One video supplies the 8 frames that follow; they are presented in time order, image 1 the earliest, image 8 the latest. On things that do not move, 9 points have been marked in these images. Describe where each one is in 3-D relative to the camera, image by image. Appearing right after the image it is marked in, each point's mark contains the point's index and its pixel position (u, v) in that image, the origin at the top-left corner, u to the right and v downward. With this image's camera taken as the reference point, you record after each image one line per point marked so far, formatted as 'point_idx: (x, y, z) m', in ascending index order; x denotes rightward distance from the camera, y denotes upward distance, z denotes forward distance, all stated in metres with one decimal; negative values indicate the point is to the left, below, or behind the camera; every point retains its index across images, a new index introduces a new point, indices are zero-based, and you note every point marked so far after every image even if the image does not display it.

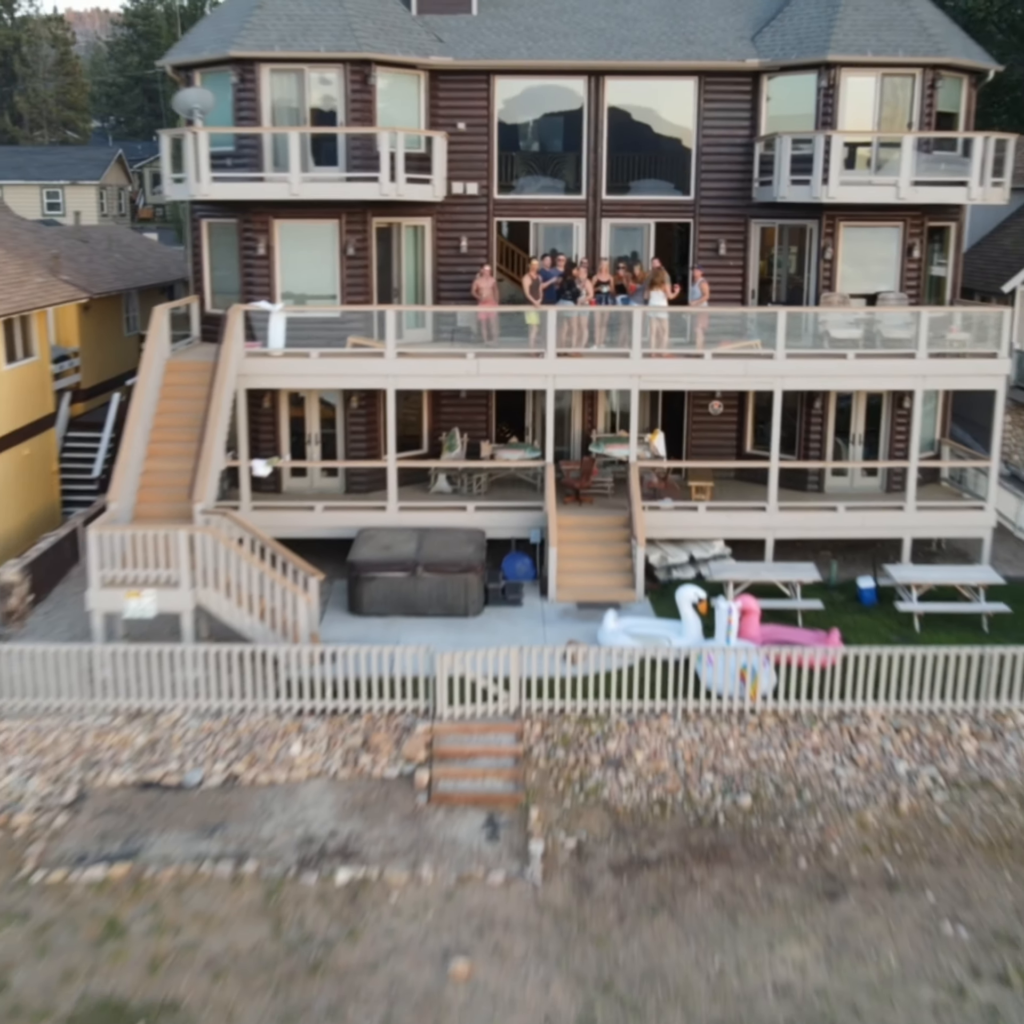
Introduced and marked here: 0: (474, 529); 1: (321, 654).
0: (-0.5, -0.3, +16.1) m
1: (-1.8, -1.4, +12.3) m
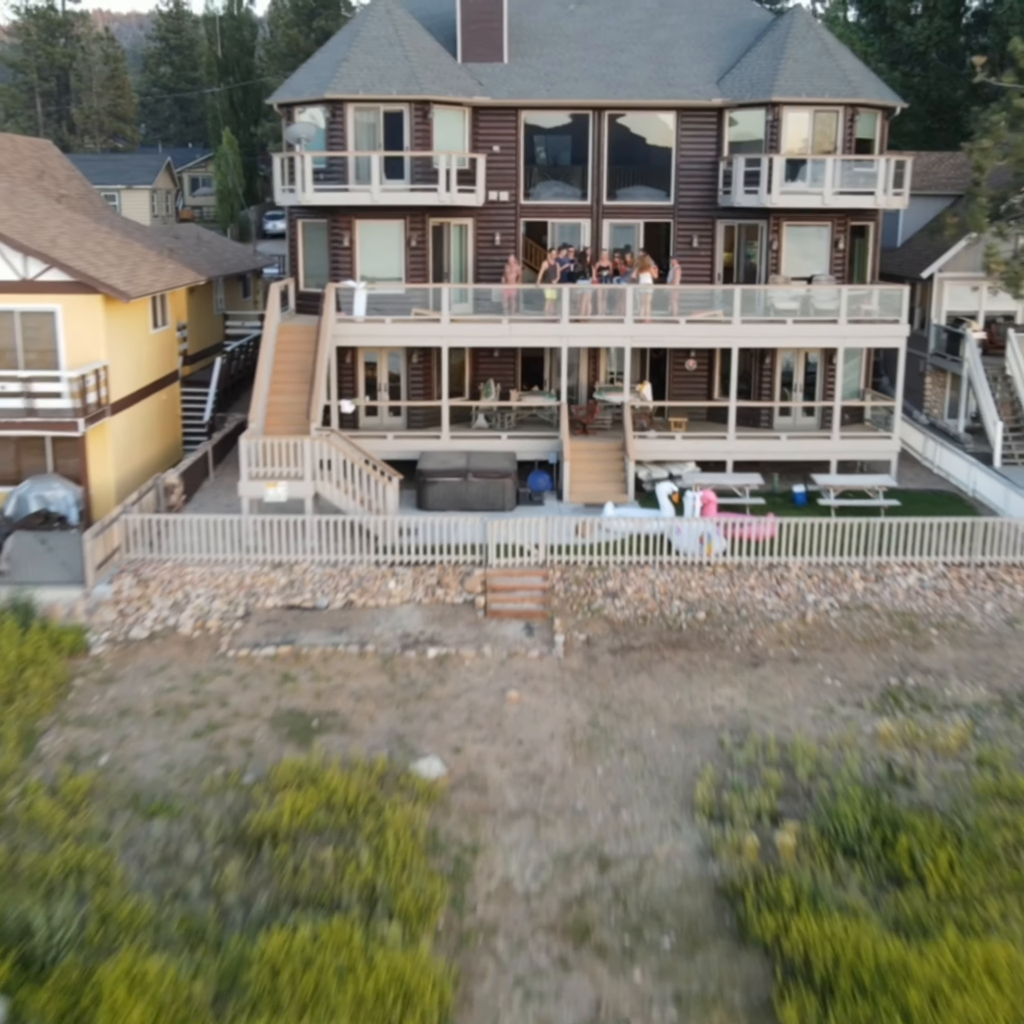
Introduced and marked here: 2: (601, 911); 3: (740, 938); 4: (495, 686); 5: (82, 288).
0: (-0.1, +0.9, +21.5) m
1: (-1.5, -0.3, +17.7) m
2: (+0.8, -3.3, +11.2) m
3: (+1.8, -3.4, +10.9) m
4: (-0.1, -1.9, +15.1) m
5: (-6.2, +3.3, +19.6) m
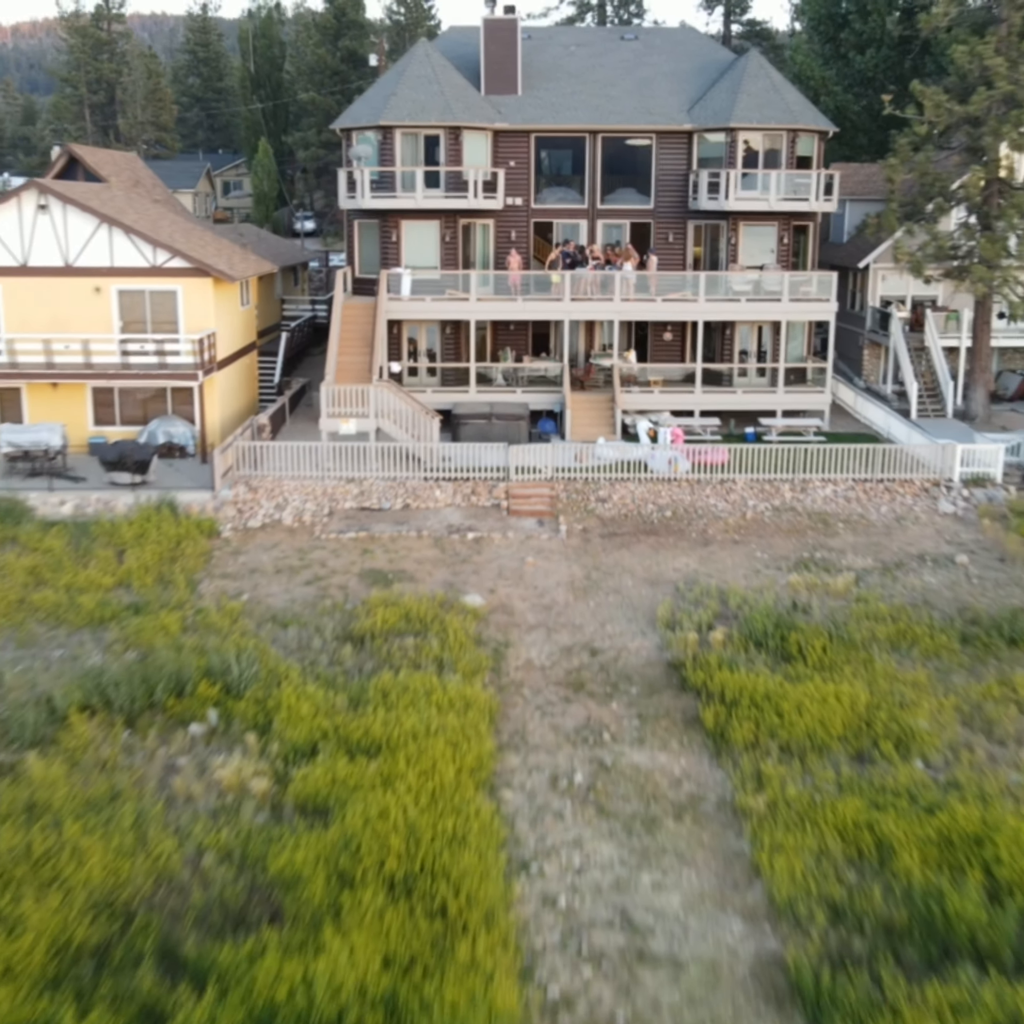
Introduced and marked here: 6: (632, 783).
0: (+0.1, +2.1, +27.4) m
1: (-1.2, +1.0, +23.6) m
2: (+1.0, -2.0, +17.1) m
3: (+2.1, -2.1, +16.8) m
4: (+0.1, -0.7, +21.0) m
5: (-6.0, +4.6, +25.5) m
6: (+1.4, -2.9, +14.6) m
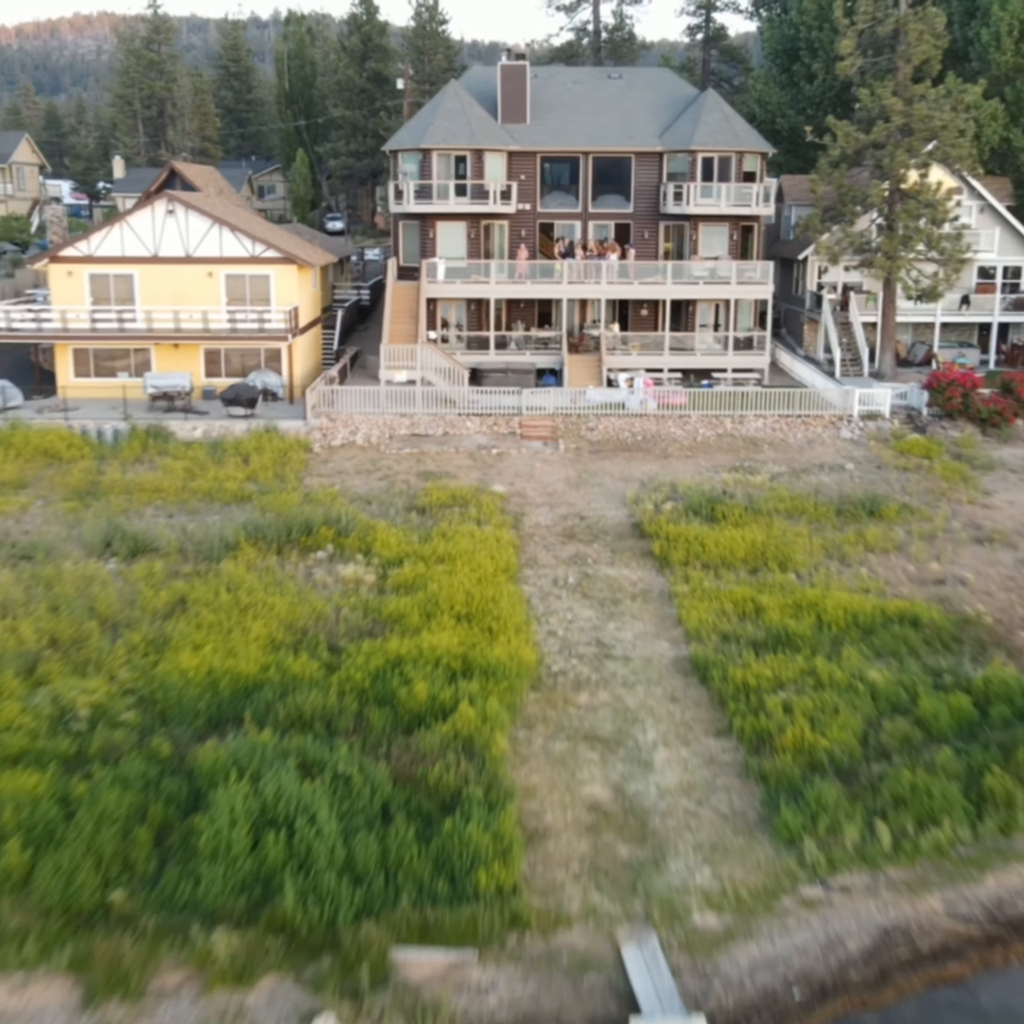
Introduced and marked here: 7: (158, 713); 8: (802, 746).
0: (+0.4, +3.9, +35.5) m
1: (-0.9, +2.8, +31.7) m
2: (+1.3, -0.3, +25.2) m
3: (+2.4, -0.3, +24.9) m
4: (+0.4, +1.1, +29.1) m
5: (-5.7, +6.3, +33.6) m
6: (+1.6, -1.1, +22.7) m
7: (-4.4, -2.4, +16.6) m
8: (+3.6, -2.8, +16.3) m
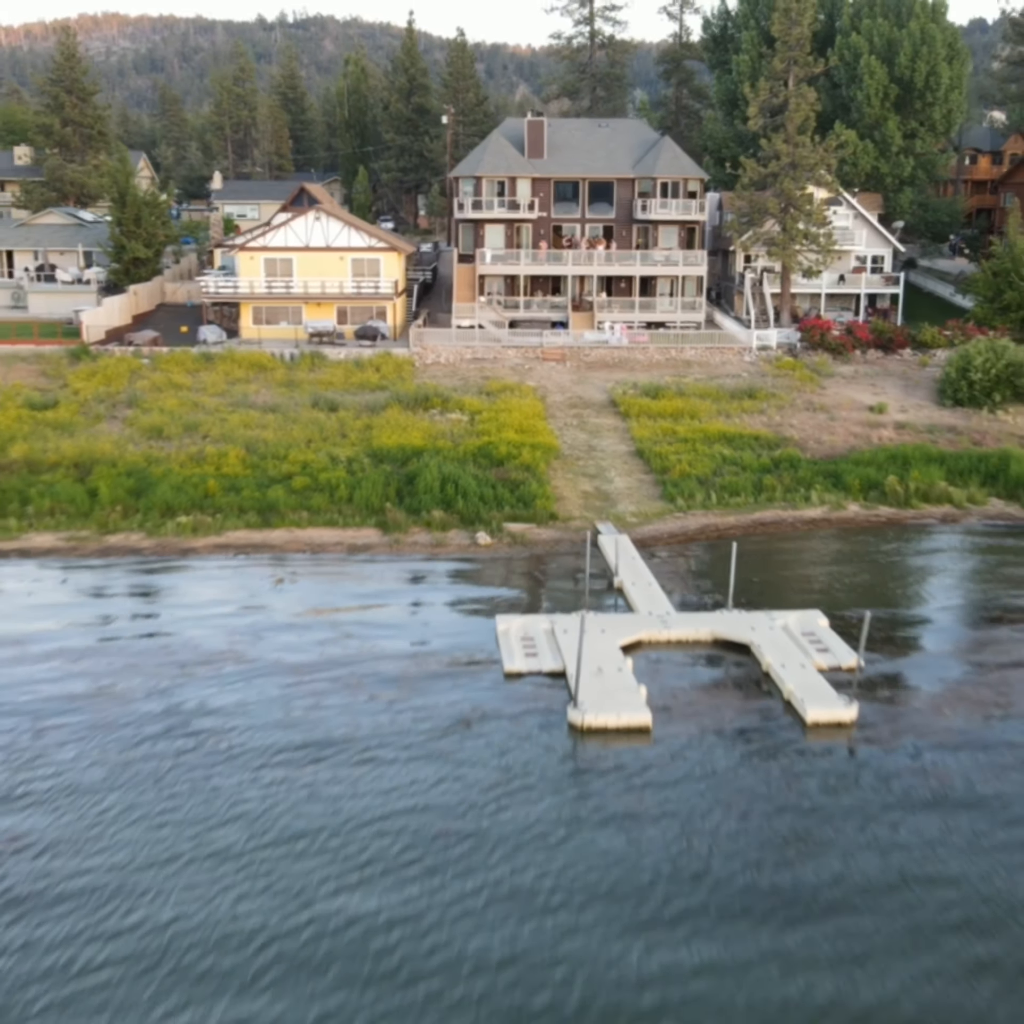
0: (+1.3, +7.8, +53.9) m
1: (0.0, +6.7, +50.1) m
2: (+2.2, +3.6, +43.6) m
3: (+3.3, +3.6, +43.3) m
4: (+1.3, +5.0, +47.5) m
5: (-4.8, +10.2, +52.0) m
6: (+2.6, +2.8, +41.1) m
7: (-3.5, +1.5, +35.0) m
8: (+4.5, +1.1, +34.7) m
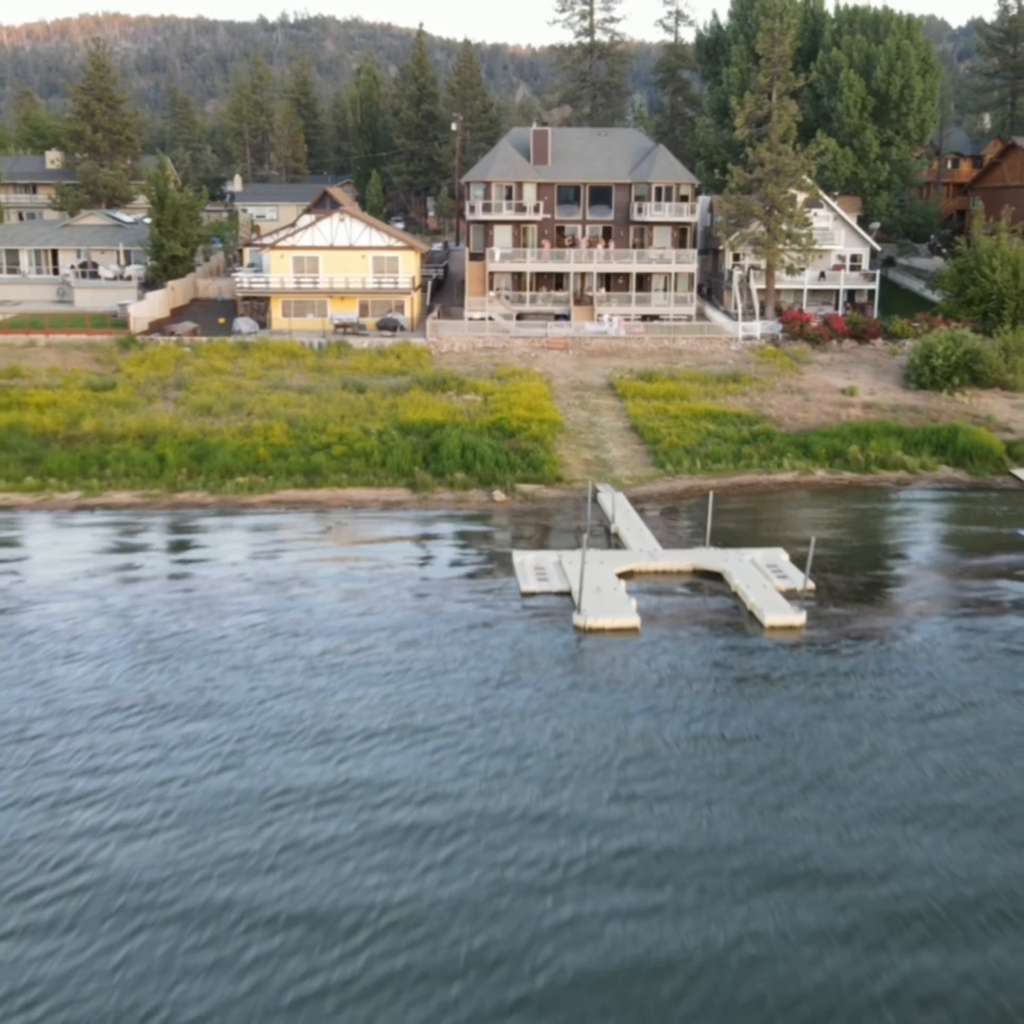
0: (+1.6, +8.8, +58.8) m
1: (+0.3, +7.7, +55.0) m
2: (+2.5, +4.6, +48.5) m
3: (+3.6, +4.6, +48.2) m
4: (+1.6, +6.0, +52.3) m
5: (-4.5, +11.2, +56.8) m
6: (+2.9, +3.8, +45.9) m
7: (-3.2, +2.5, +39.9) m
8: (+4.8, +2.1, +39.6) m
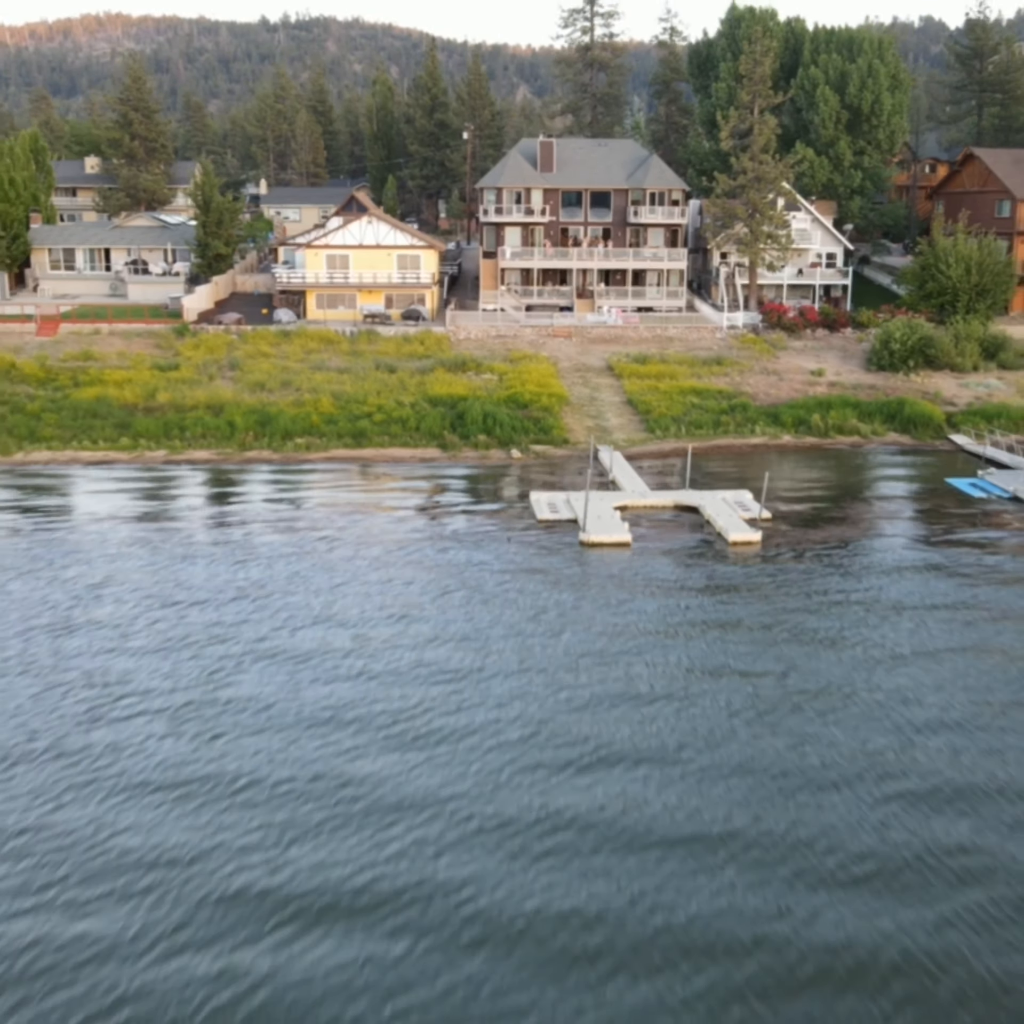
0: (+2.1, +10.2, +65.6) m
1: (+0.8, +9.1, +61.7) m
2: (+3.0, +6.0, +55.3) m
3: (+4.0, +5.9, +55.0) m
4: (+2.1, +7.4, +59.1) m
5: (-4.0, +12.6, +63.6) m
6: (+3.3, +5.2, +52.7) m
7: (-2.8, +3.9, +46.7) m
8: (+5.2, +3.5, +46.4) m
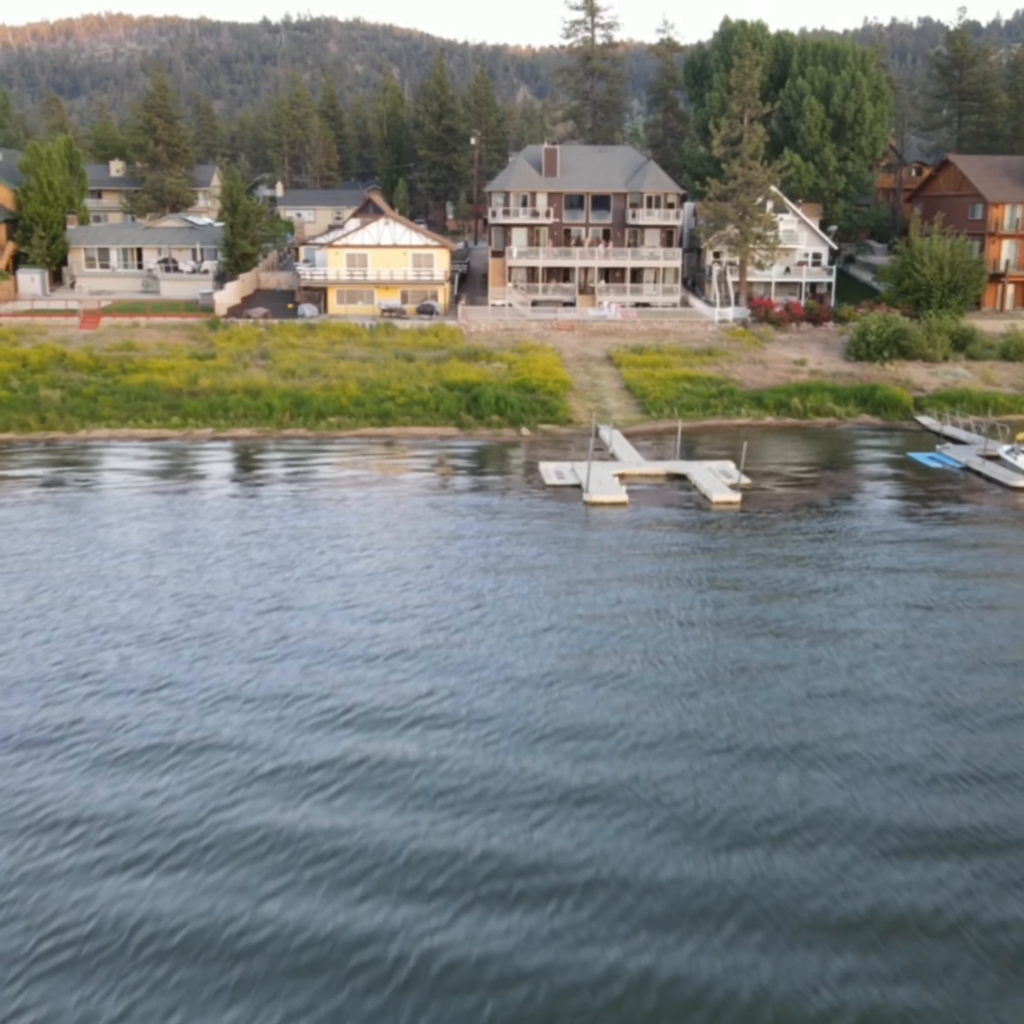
0: (+2.4, +11.2, +70.4) m
1: (+1.1, +10.0, +66.6) m
2: (+3.3, +7.0, +60.1) m
3: (+4.4, +6.9, +59.8) m
4: (+2.4, +8.3, +64.0) m
5: (-3.7, +13.6, +68.4) m
6: (+3.7, +6.1, +57.6) m
7: (-2.4, +4.9, +51.5) m
8: (+5.6, +4.4, +51.2) m
